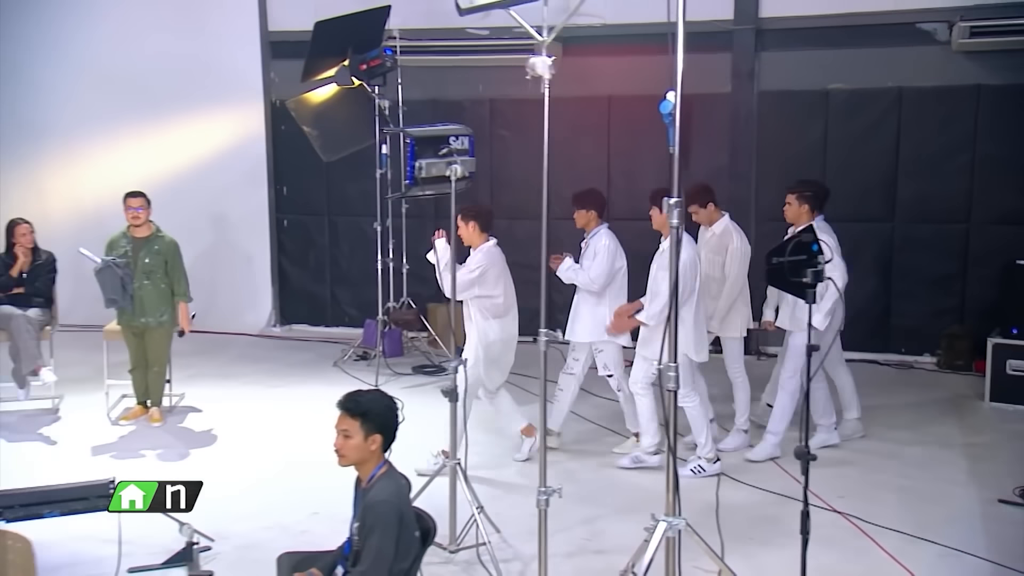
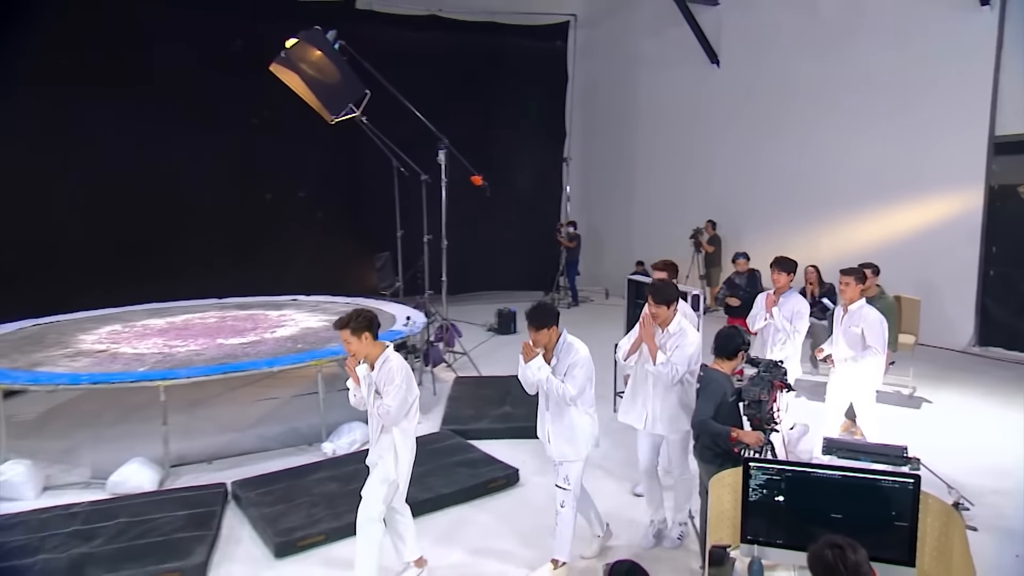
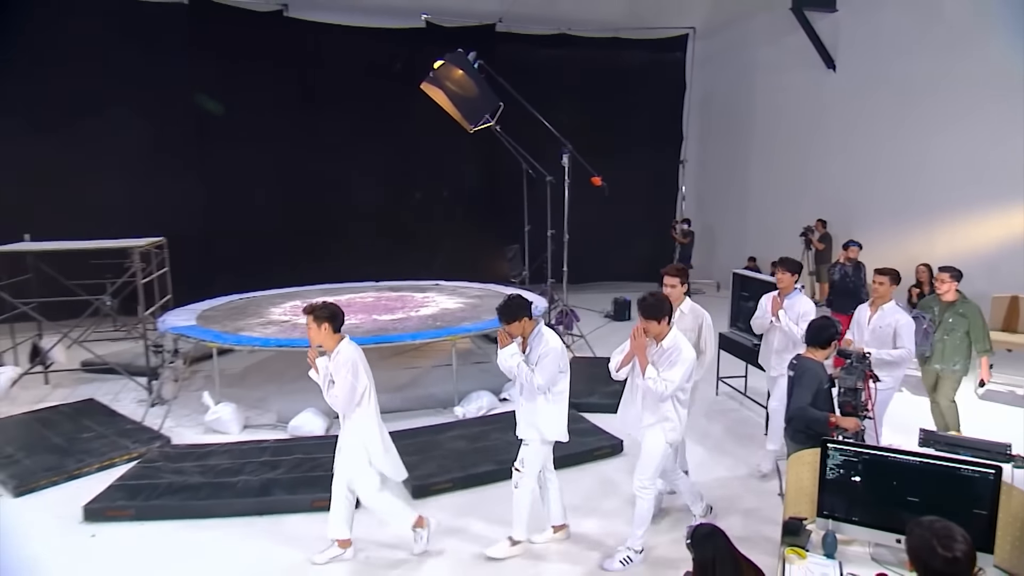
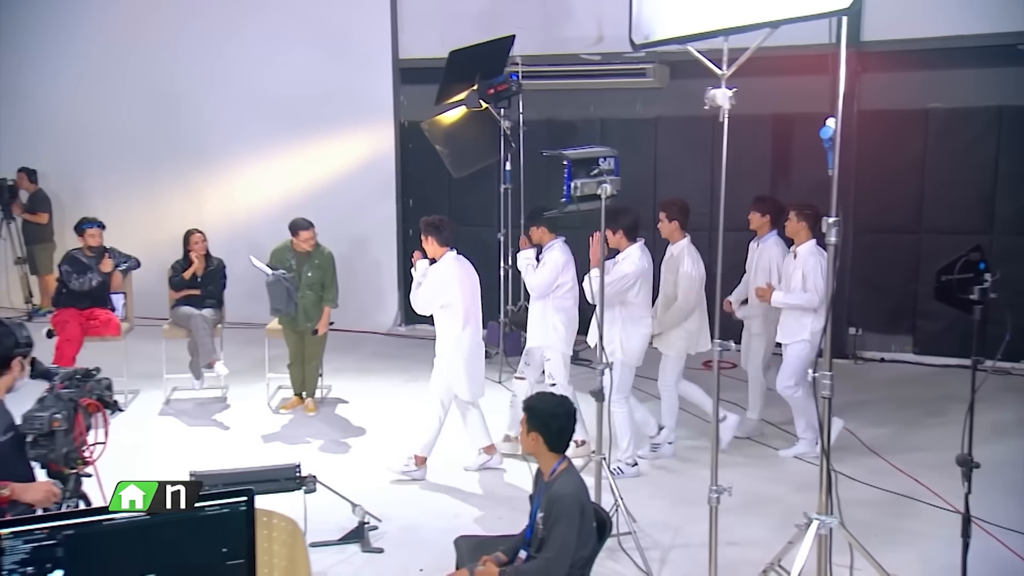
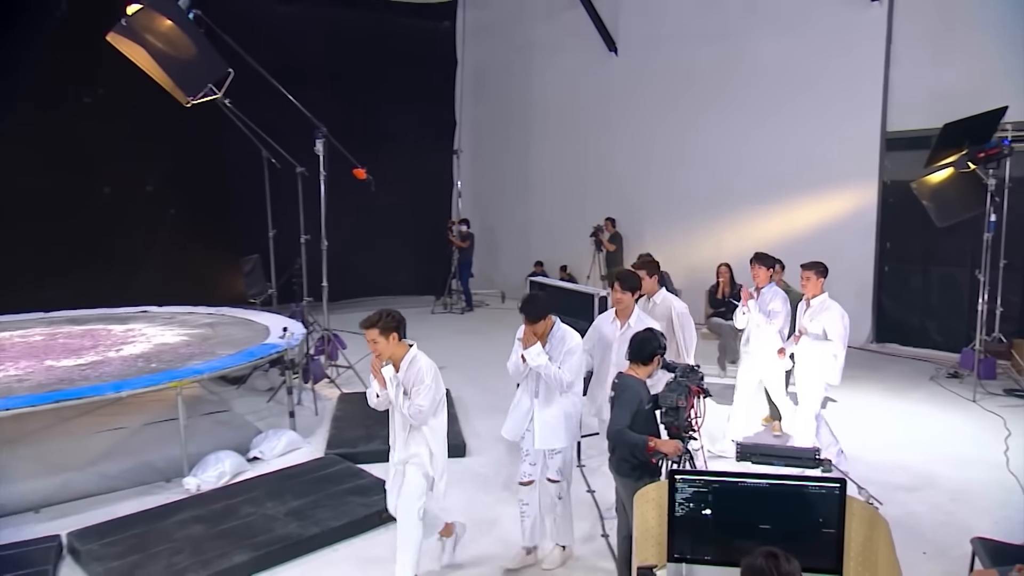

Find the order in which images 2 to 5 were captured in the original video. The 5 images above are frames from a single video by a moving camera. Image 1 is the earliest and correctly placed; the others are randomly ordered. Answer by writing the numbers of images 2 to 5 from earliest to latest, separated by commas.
4, 5, 2, 3
